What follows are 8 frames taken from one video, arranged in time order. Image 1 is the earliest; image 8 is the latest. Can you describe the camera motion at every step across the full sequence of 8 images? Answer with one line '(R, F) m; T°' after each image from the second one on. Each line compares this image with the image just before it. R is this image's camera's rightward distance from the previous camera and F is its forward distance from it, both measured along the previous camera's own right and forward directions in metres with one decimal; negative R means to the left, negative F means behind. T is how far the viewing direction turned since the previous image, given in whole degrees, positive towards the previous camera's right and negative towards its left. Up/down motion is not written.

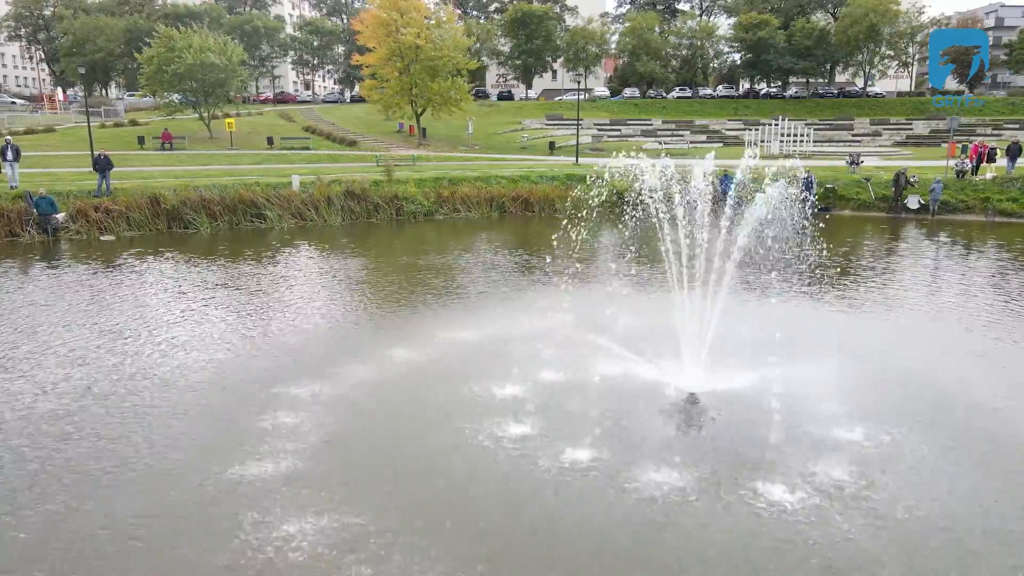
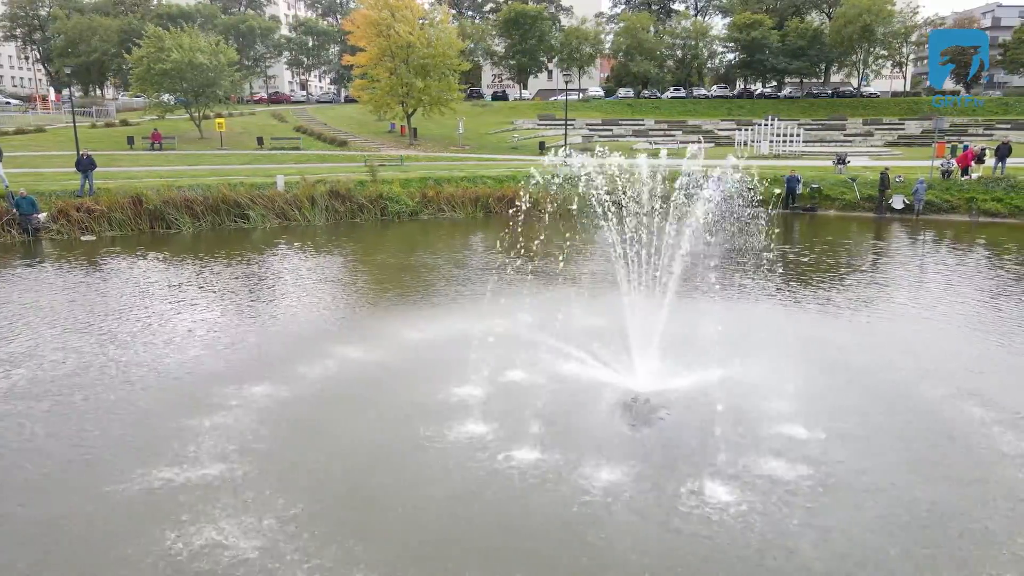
(+0.3, 0.0) m; 0°
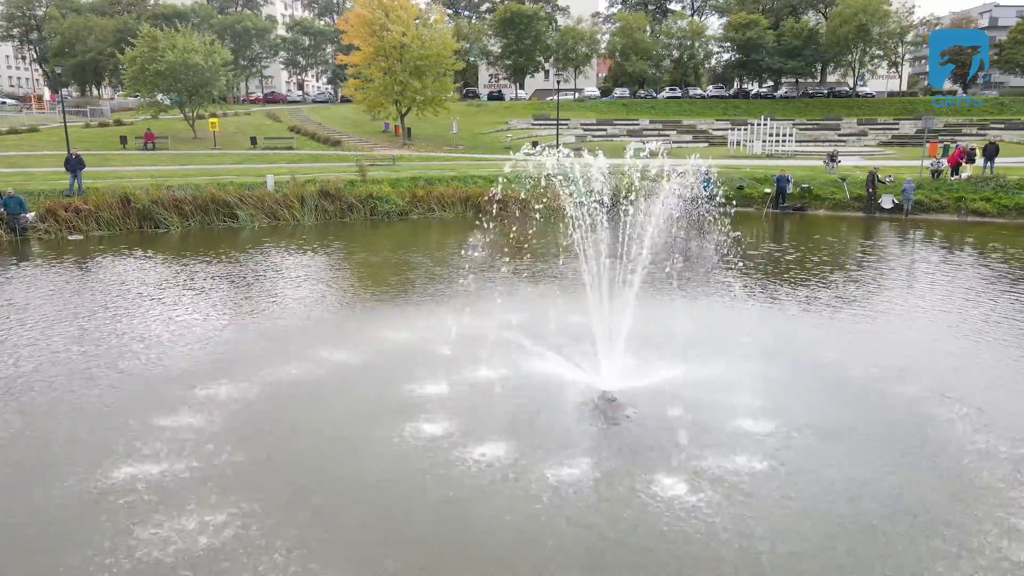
(+0.2, 0.0) m; 0°
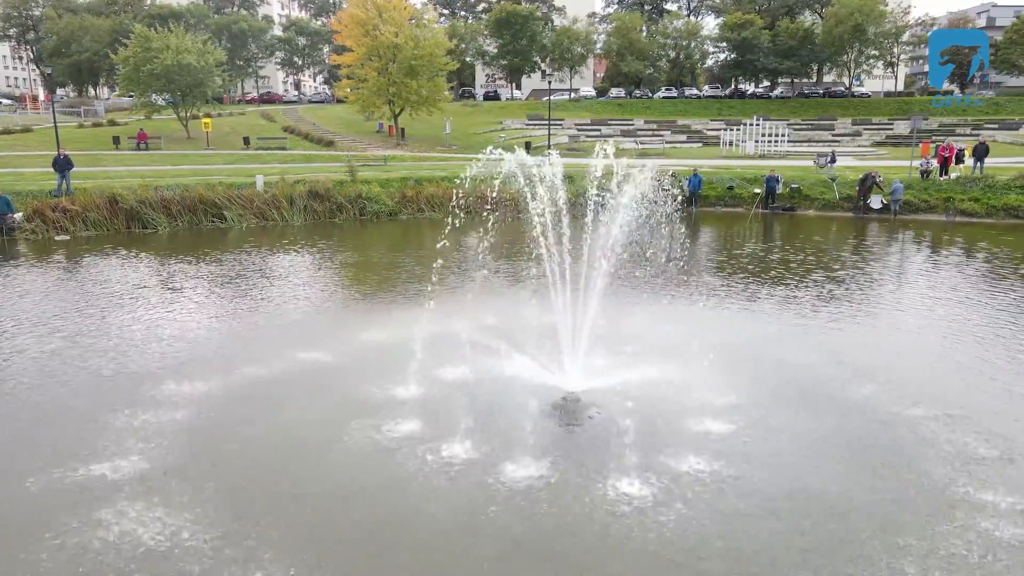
(+0.2, 0.0) m; 0°
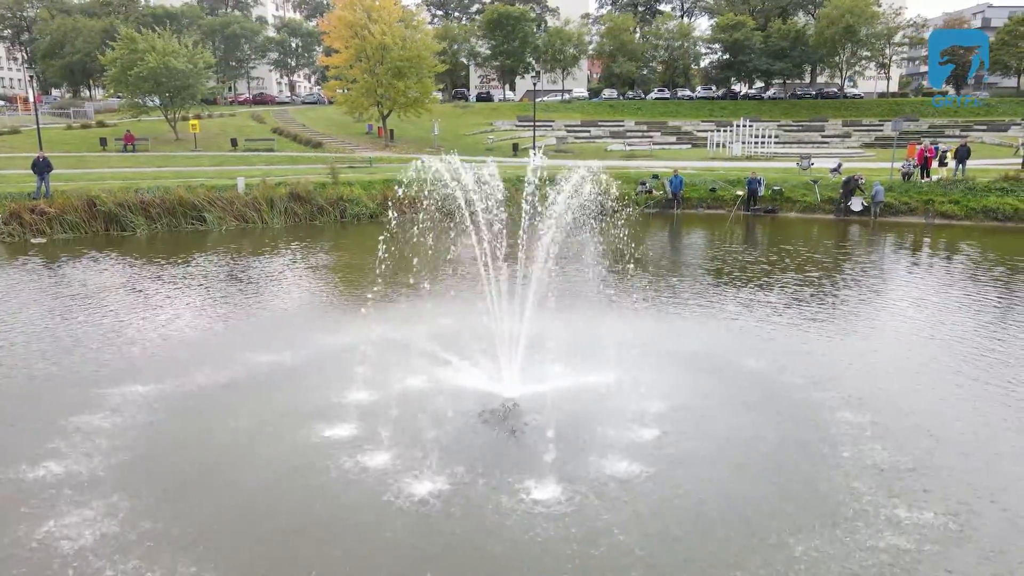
(+0.4, 0.0) m; 0°
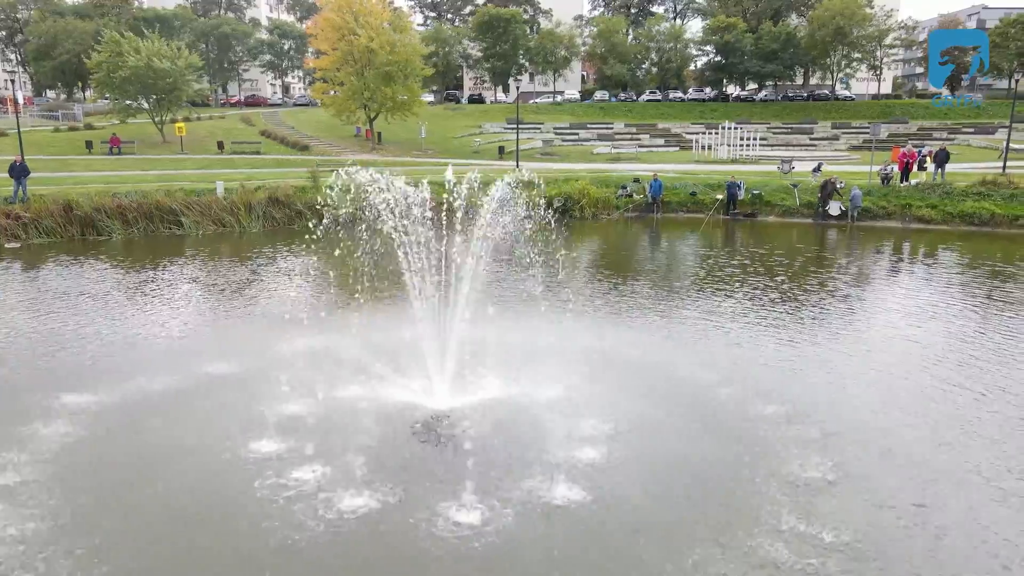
(+0.5, 0.0) m; 0°
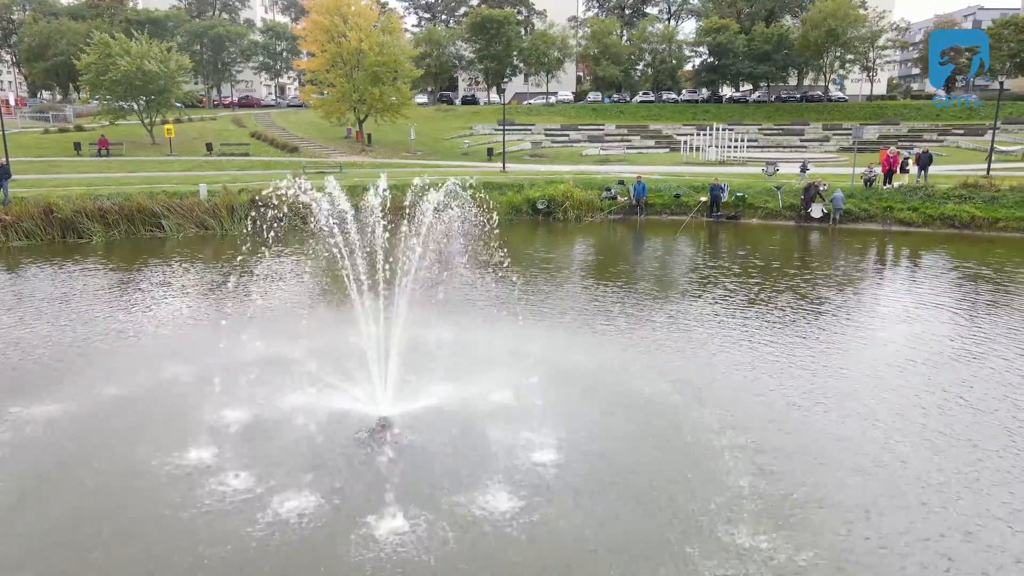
(+0.4, 0.0) m; 0°
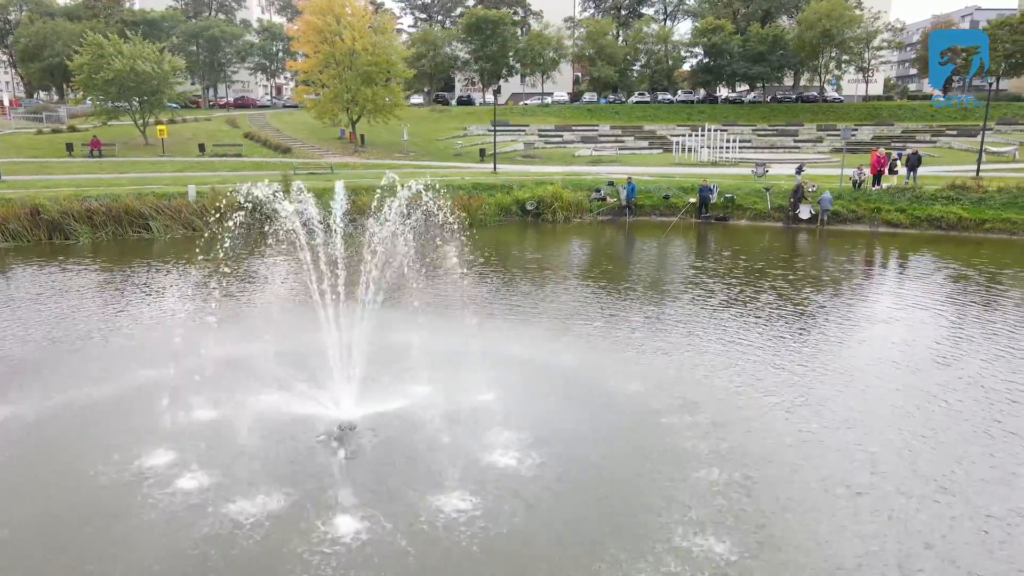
(+0.3, 0.0) m; 0°
